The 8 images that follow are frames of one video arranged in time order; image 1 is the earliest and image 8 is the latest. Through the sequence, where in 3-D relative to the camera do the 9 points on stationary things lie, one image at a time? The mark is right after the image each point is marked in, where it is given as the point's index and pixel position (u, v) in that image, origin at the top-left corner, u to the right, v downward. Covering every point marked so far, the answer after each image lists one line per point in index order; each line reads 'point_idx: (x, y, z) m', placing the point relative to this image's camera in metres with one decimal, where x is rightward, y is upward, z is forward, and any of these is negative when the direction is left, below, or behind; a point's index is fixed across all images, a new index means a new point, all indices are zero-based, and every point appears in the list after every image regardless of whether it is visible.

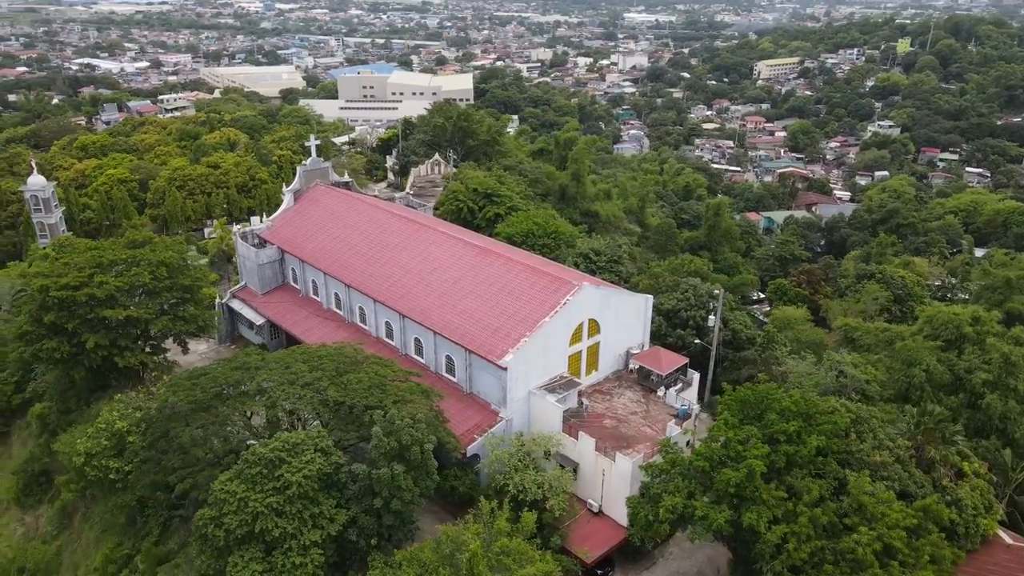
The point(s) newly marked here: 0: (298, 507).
0: (-3.9, -4.0, +13.3) m
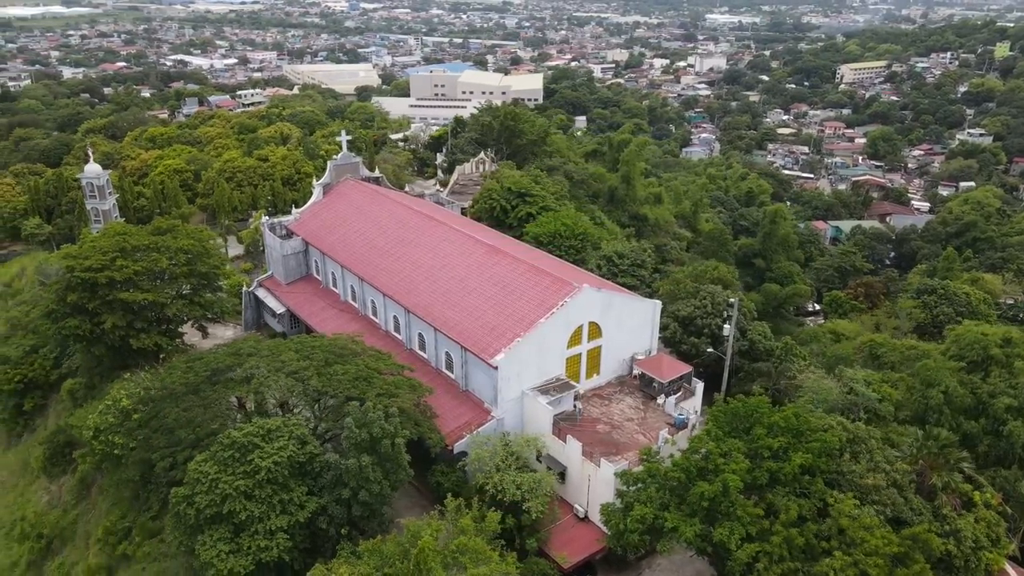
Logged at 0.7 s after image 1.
0: (-4.6, -3.9, +13.6) m
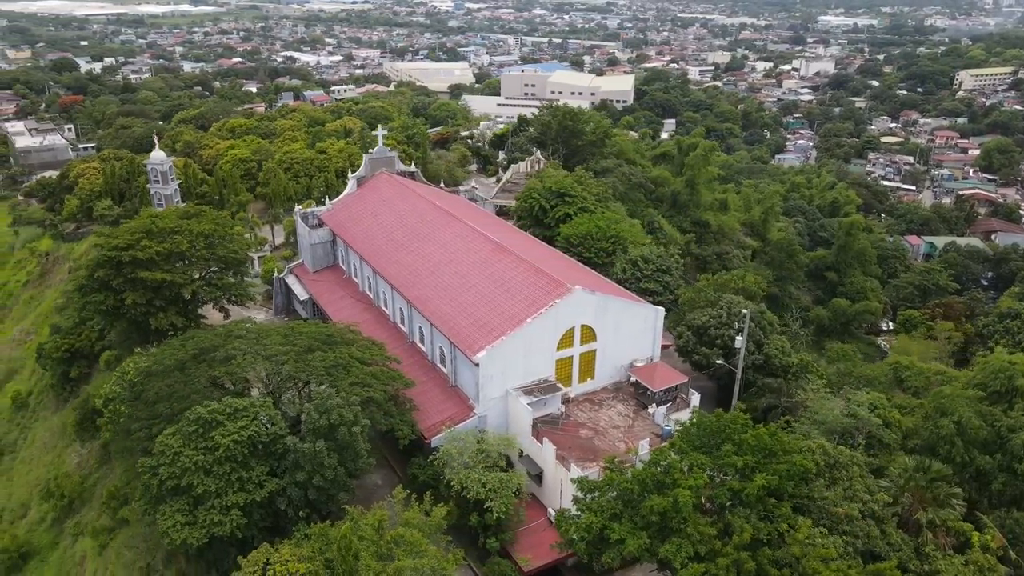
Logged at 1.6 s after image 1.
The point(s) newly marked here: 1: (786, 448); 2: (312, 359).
0: (-5.6, -3.6, +14.1) m
1: (+5.4, -3.2, +14.5) m
2: (-4.7, -1.6, +16.5) m
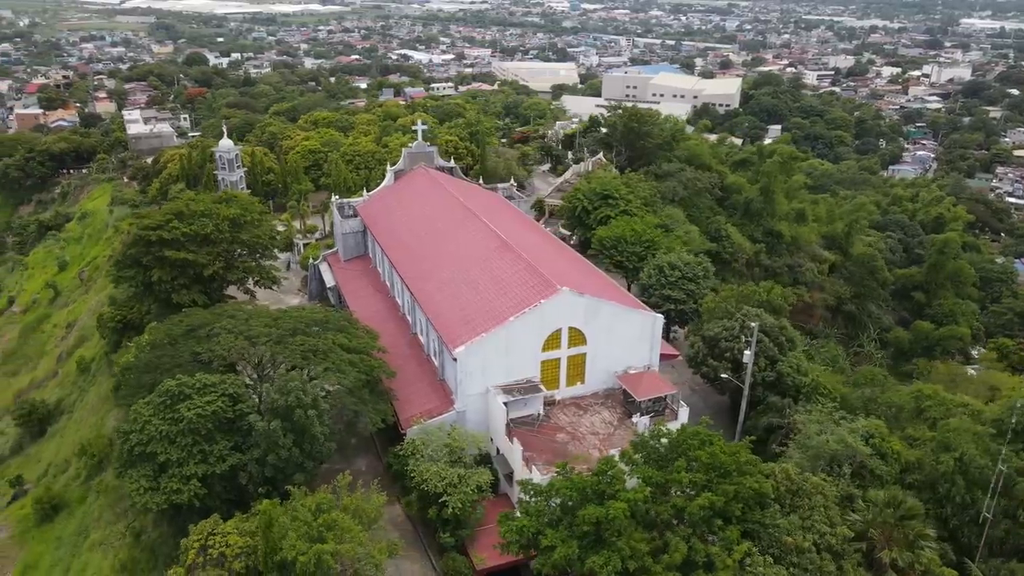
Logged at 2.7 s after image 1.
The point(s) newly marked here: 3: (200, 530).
0: (-6.6, -3.1, +14.9) m
1: (+4.3, -3.4, +13.7) m
2: (-5.3, -1.3, +17.1) m
3: (-6.0, -4.7, +13.9) m
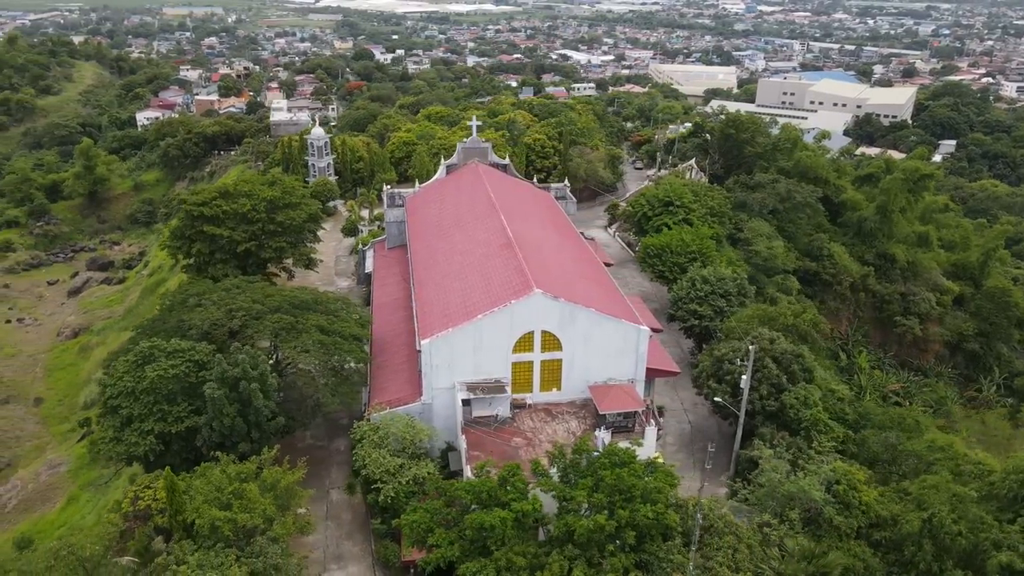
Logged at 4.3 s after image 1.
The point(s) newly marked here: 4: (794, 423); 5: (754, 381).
0: (-8.1, -2.5, +16.1) m
1: (+2.4, -3.7, +12.8) m
2: (-6.2, -0.8, +18.0) m
3: (-7.8, -4.0, +15.1) m
4: (+7.3, -3.5, +18.7) m
5: (+6.5, -2.5, +19.3) m
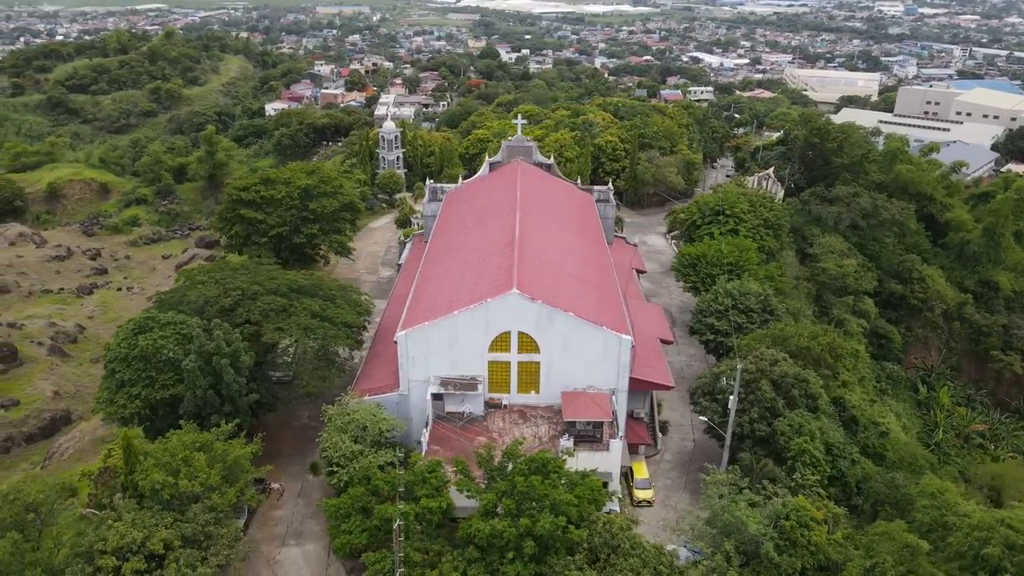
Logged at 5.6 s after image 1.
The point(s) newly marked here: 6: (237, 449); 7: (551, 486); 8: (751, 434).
0: (-8.9, -1.9, +17.3) m
1: (+0.8, -3.8, +12.5) m
2: (-6.6, -0.3, +18.9) m
3: (-8.9, -3.5, +16.3) m
4: (+6.6, -4.0, +17.5) m
5: (+5.9, -2.9, +18.2) m
6: (-5.8, -3.5, +15.5) m
7: (+0.7, -3.5, +12.7) m
8: (+5.9, -3.6, +17.9) m
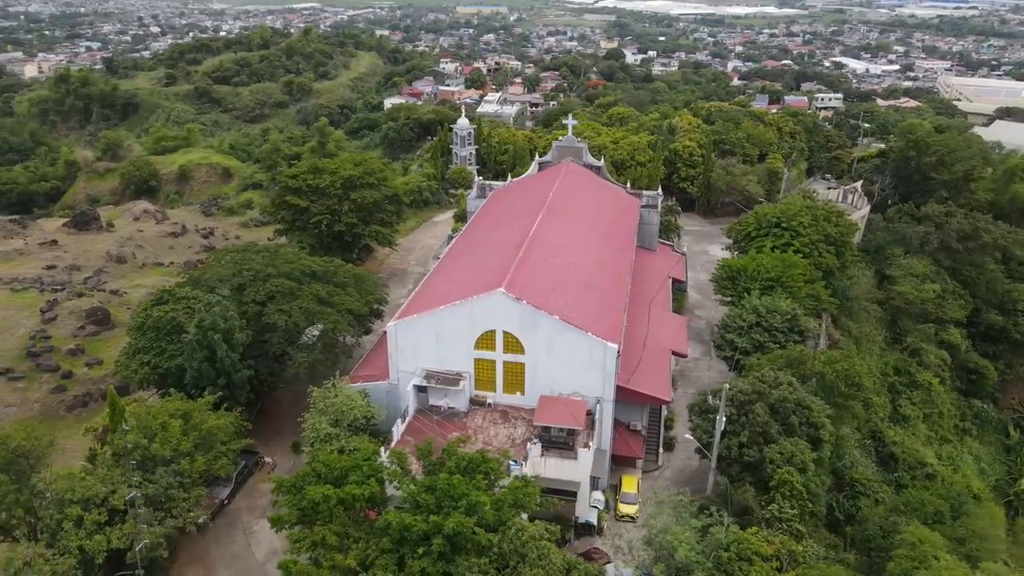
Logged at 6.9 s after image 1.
0: (-9.3, -1.2, +18.7) m
1: (-0.6, -3.7, +12.3) m
2: (-6.7, +0.2, +19.9) m
3: (-9.6, -2.8, +17.6) m
4: (+5.8, -4.4, +16.4) m
5: (+5.4, -3.3, +17.2) m
6: (-6.6, -3.1, +16.4) m
7: (-0.6, -3.5, +12.6) m
8: (+5.3, -4.0, +16.9) m
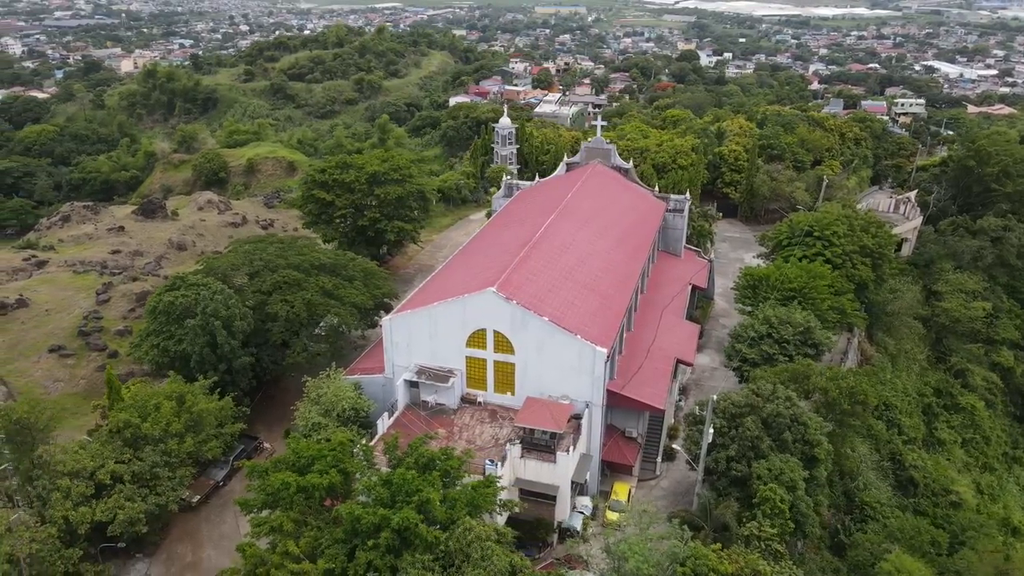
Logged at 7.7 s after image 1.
0: (-9.4, -0.9, +19.5) m
1: (-1.5, -3.7, +12.4) m
2: (-6.6, +0.4, +20.4) m
3: (-9.8, -2.4, +18.5) m
4: (+5.3, -4.6, +15.8) m
5: (+5.0, -3.5, +16.7) m
6: (-7.1, -2.8, +17.0) m
7: (-1.5, -3.5, +12.6) m
8: (+4.8, -4.2, +16.3) m
